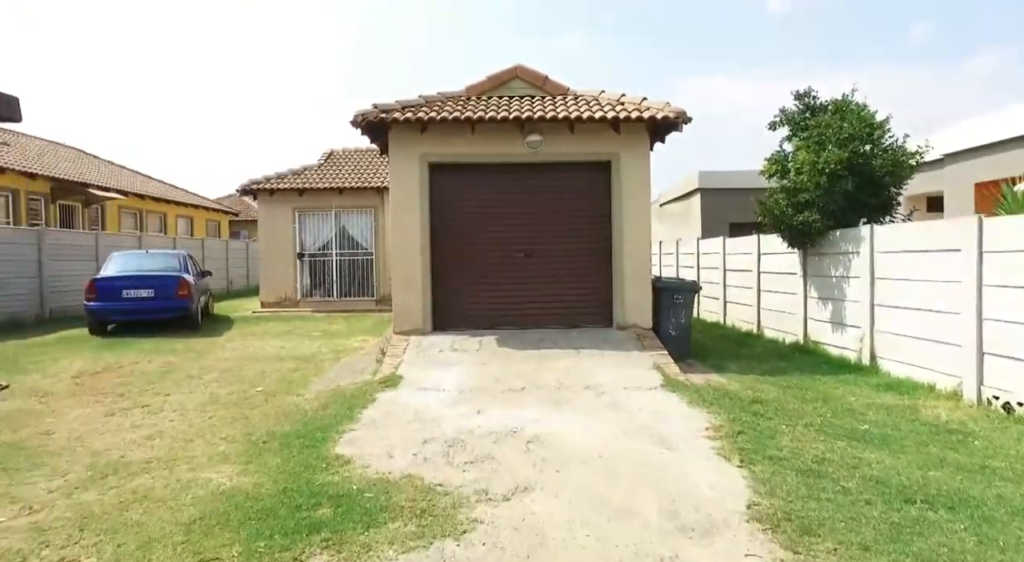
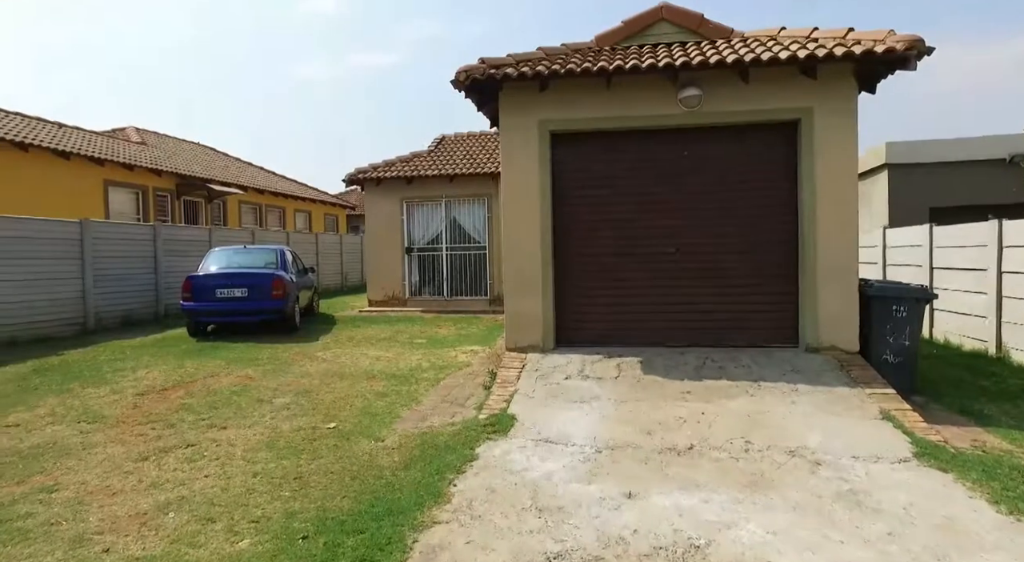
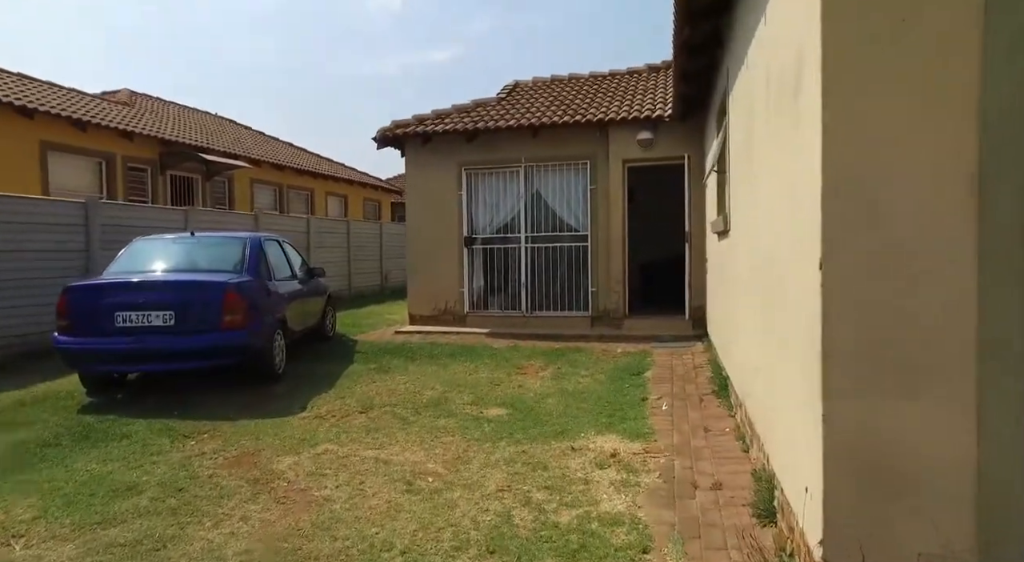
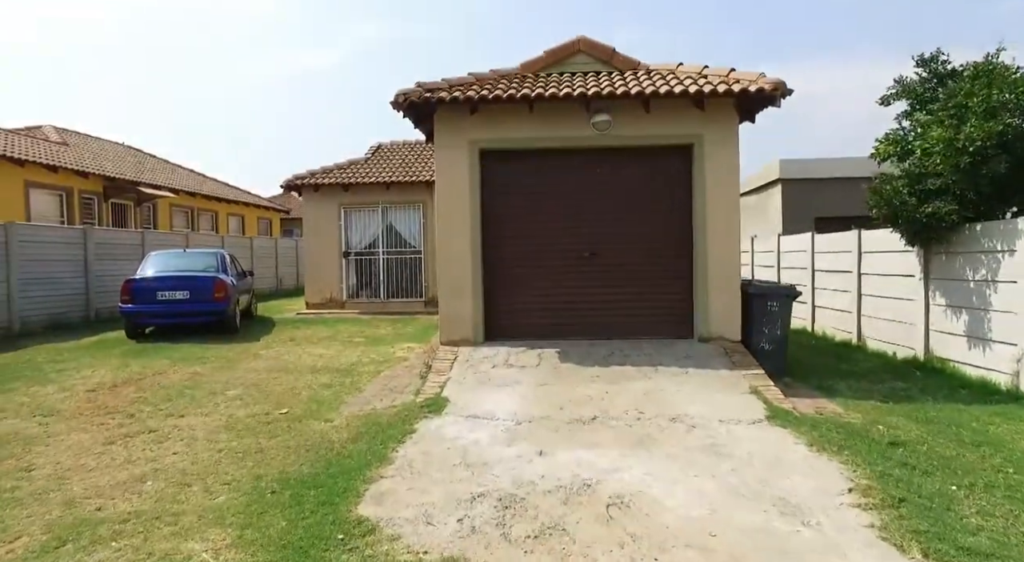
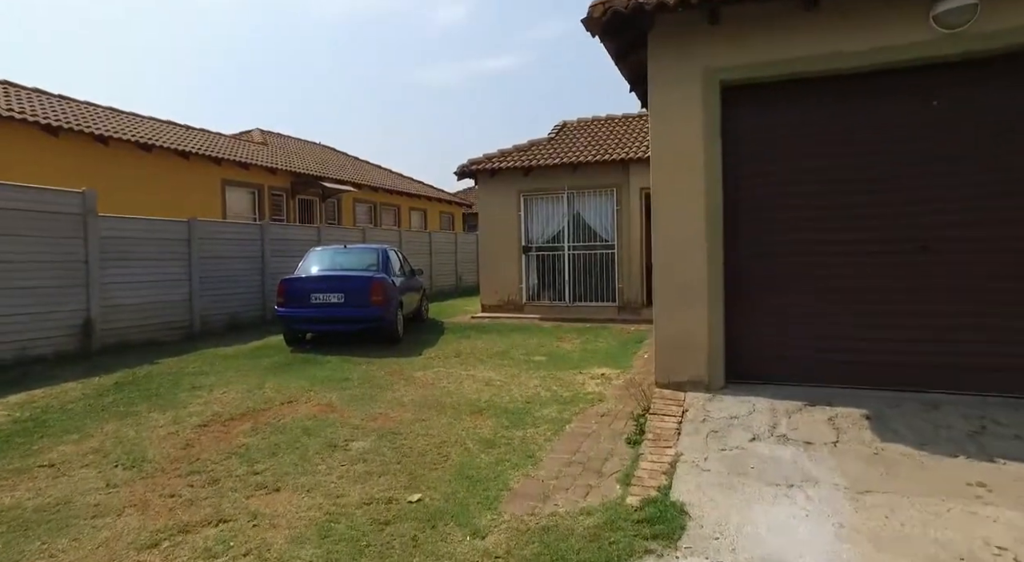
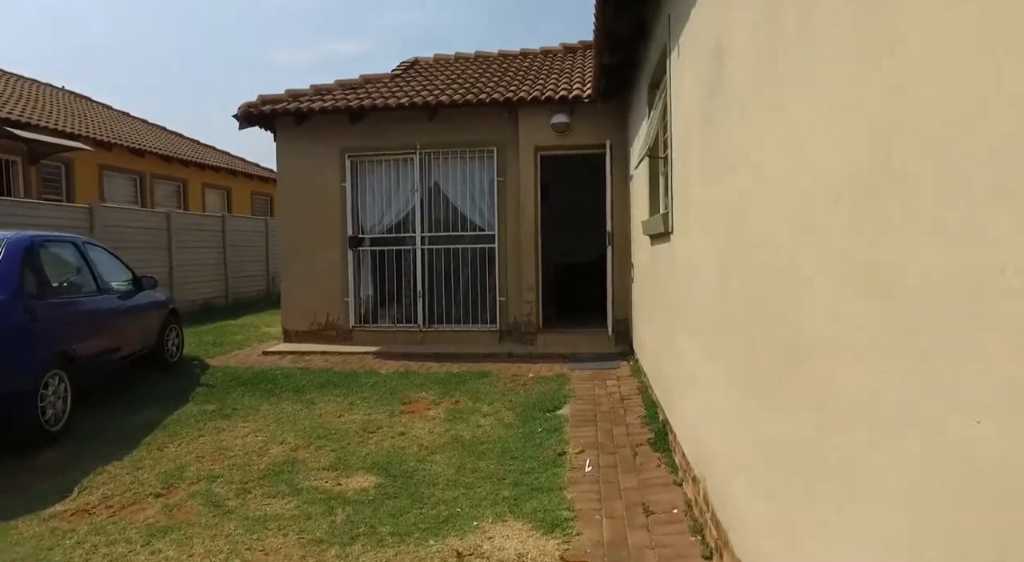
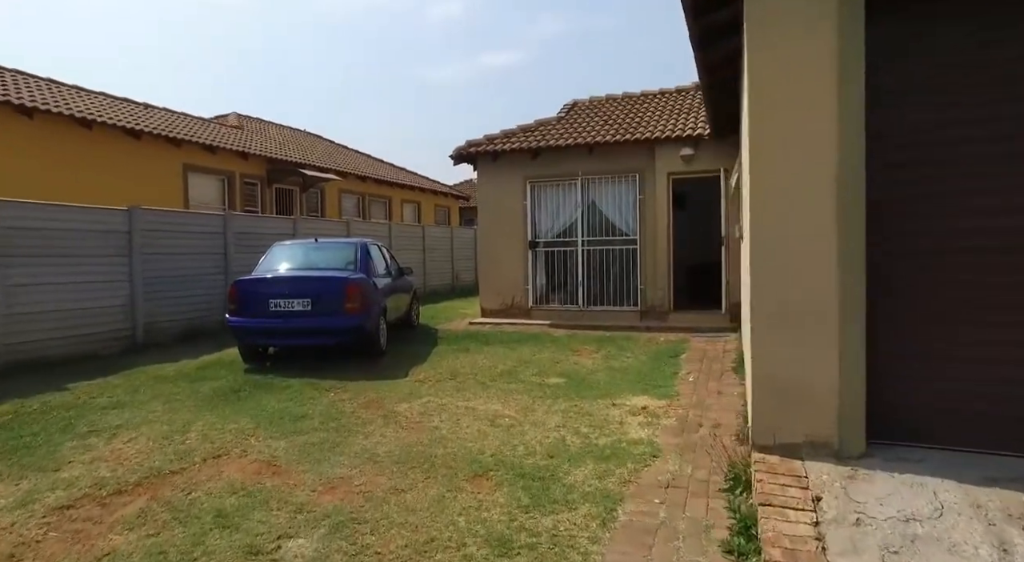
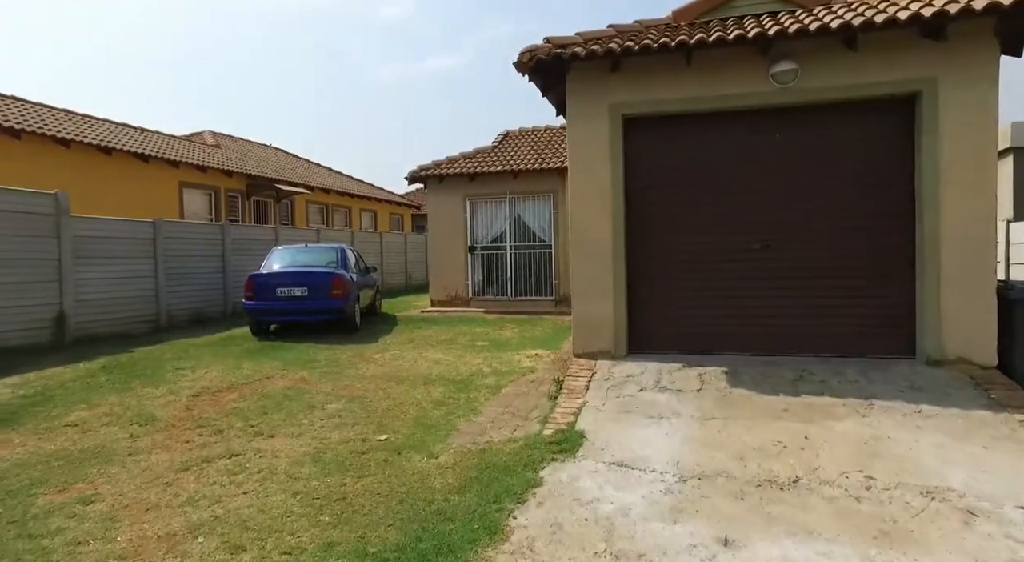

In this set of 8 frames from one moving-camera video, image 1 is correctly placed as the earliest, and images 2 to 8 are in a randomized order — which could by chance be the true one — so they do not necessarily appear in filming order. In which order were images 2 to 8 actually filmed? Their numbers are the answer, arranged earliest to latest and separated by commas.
4, 2, 8, 5, 7, 3, 6
